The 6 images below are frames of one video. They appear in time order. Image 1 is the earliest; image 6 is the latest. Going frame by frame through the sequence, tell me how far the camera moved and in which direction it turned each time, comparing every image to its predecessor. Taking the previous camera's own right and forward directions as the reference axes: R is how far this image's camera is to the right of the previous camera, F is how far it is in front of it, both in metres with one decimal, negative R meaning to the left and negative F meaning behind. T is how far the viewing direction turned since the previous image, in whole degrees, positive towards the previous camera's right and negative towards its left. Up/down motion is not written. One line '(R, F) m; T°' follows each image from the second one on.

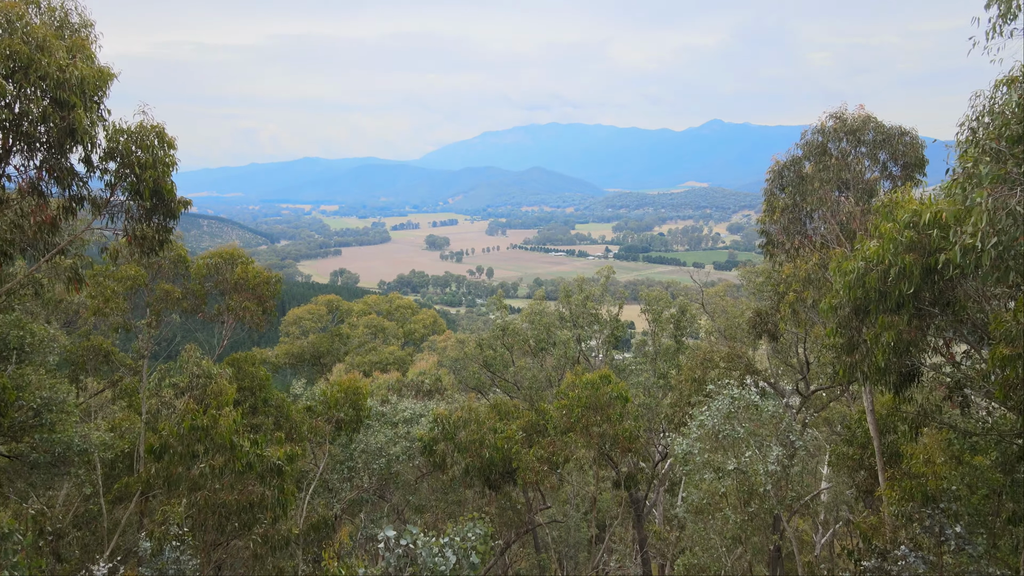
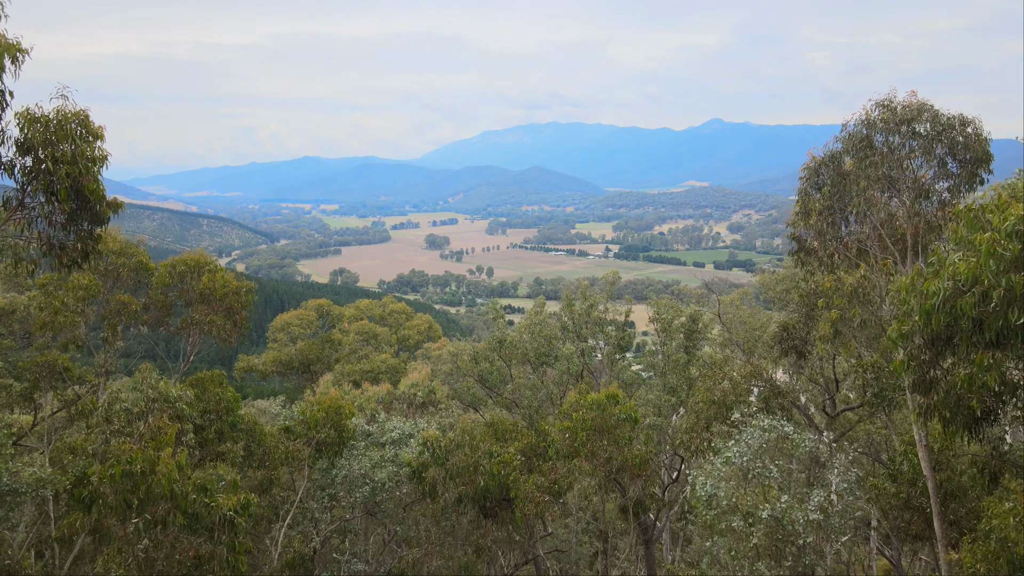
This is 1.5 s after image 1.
(0.0, +0.6) m; 0°
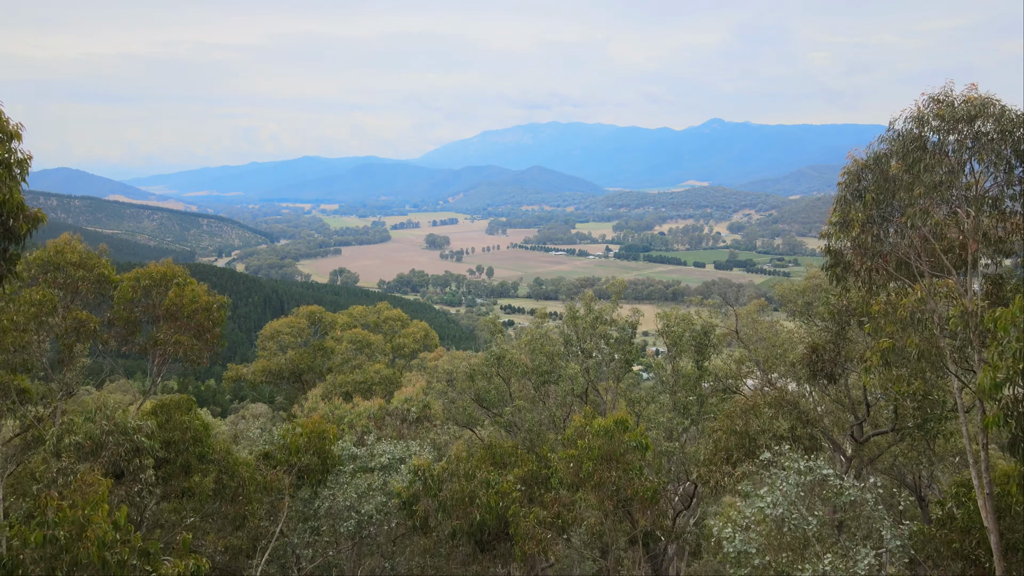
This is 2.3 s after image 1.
(0.0, +0.5) m; 0°
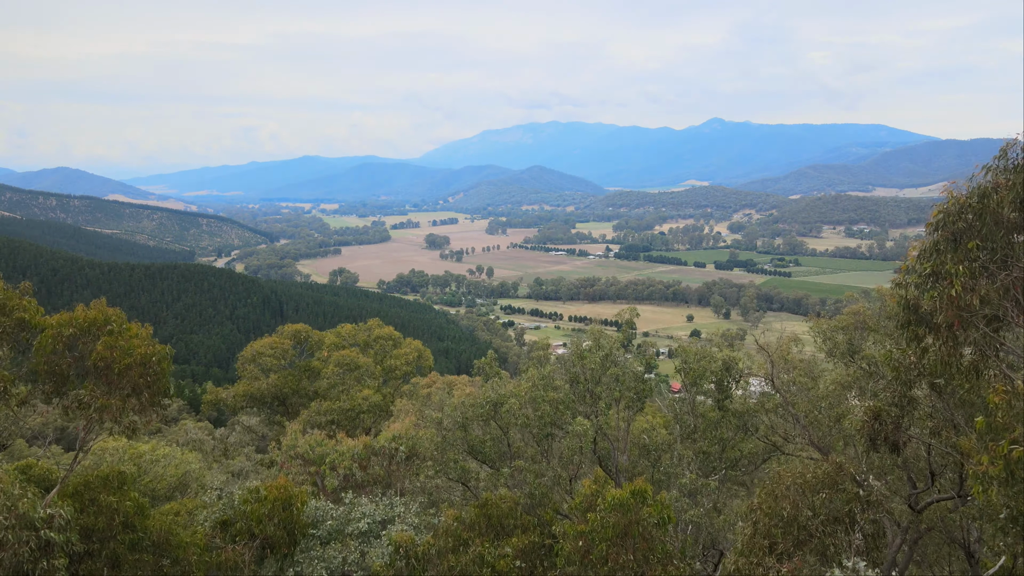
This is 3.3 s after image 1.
(0.0, +0.7) m; 0°
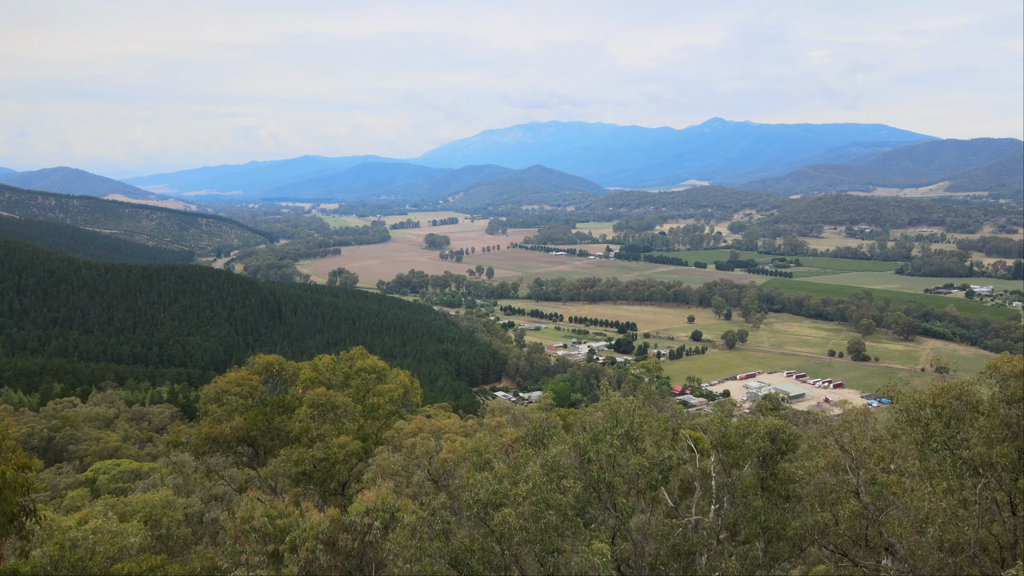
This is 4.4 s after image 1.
(0.0, +1.2) m; 0°
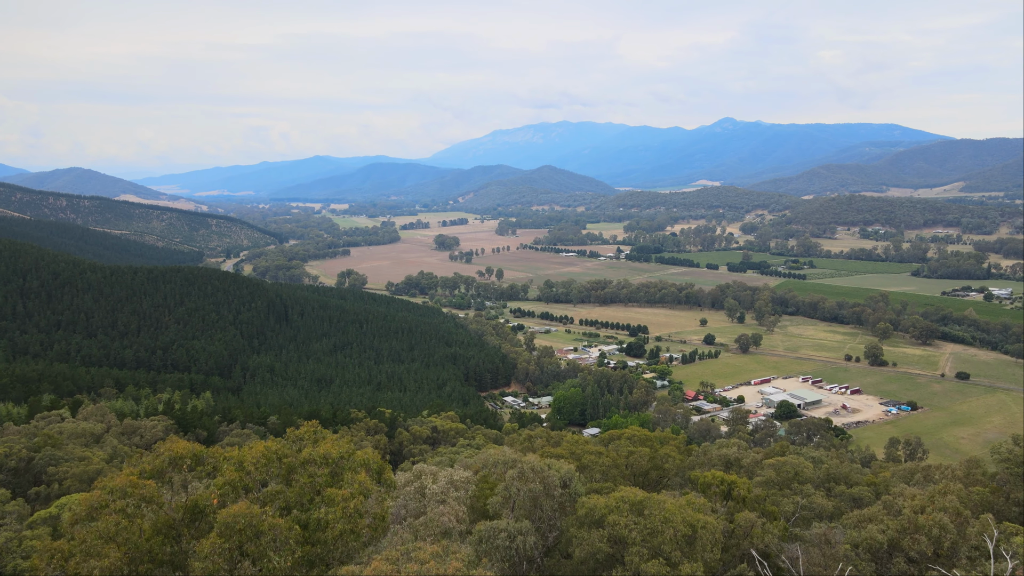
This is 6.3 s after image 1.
(-0.1, +3.0) m; -1°
